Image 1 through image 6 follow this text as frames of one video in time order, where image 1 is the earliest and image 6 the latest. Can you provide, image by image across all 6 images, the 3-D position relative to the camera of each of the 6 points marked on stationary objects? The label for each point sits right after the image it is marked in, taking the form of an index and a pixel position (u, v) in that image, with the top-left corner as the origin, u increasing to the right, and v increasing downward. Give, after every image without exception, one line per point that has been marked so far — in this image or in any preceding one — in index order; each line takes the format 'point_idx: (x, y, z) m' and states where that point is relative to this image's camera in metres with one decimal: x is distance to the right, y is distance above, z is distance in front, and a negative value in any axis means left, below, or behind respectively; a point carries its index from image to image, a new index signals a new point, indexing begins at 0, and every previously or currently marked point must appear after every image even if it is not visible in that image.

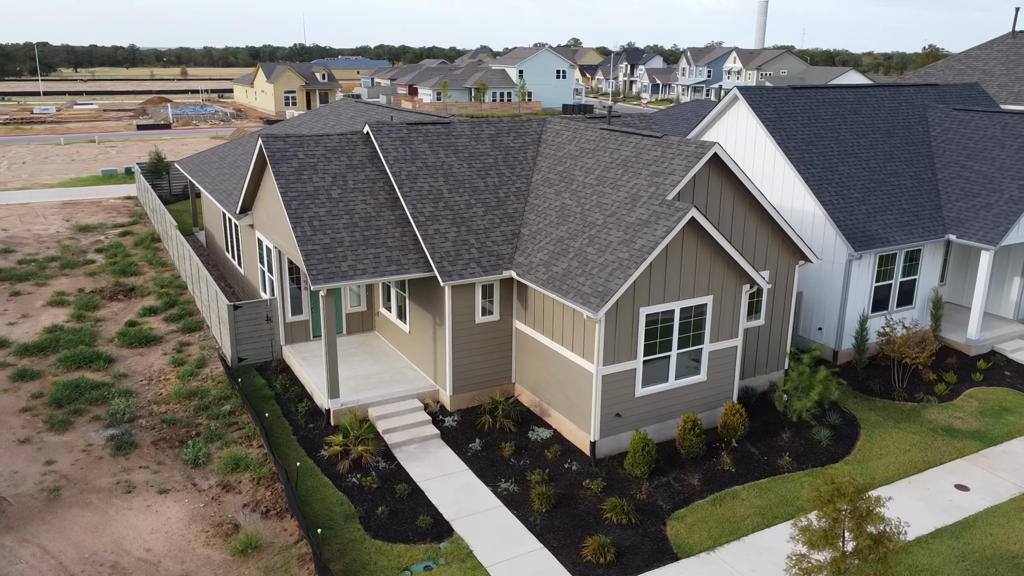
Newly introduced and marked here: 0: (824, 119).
0: (+7.4, +4.0, +18.9) m
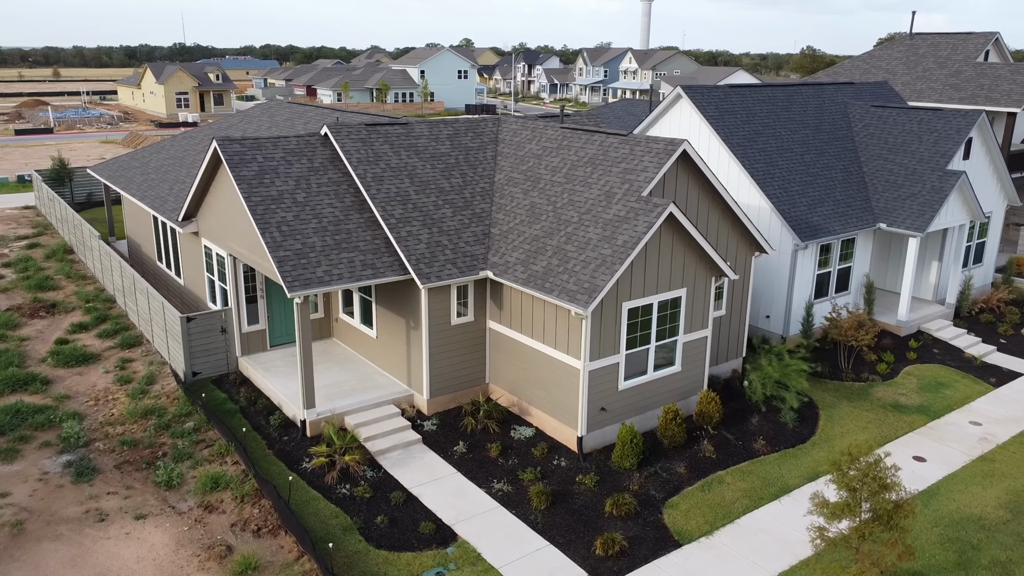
0: (+6.2, +4.2, +19.8) m
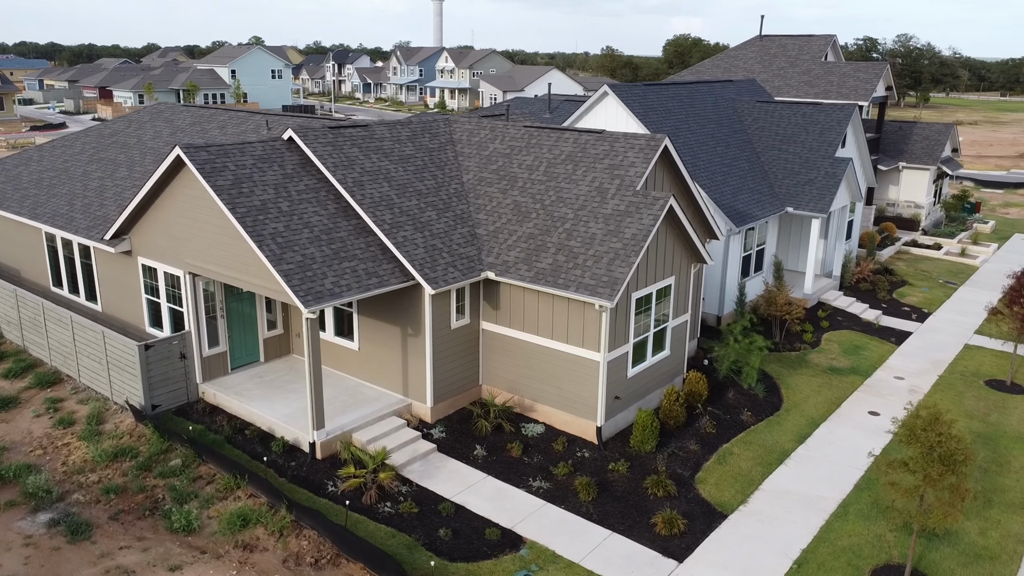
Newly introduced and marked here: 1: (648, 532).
0: (+4.3, +4.6, +21.1) m
1: (+2.0, -3.5, +11.5) m
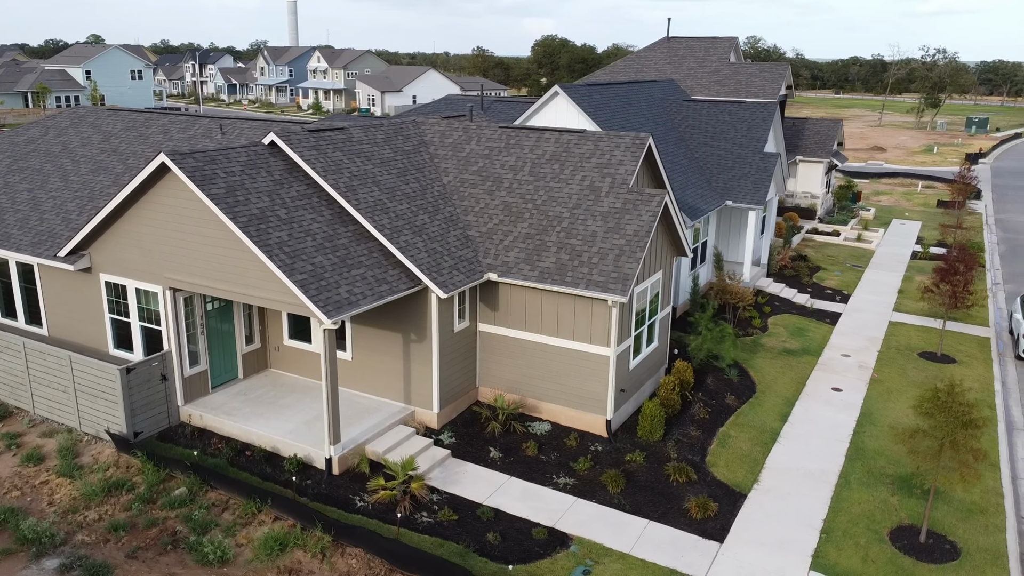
0: (+2.9, +4.8, +21.7) m
1: (+2.5, -3.4, +11.9) m
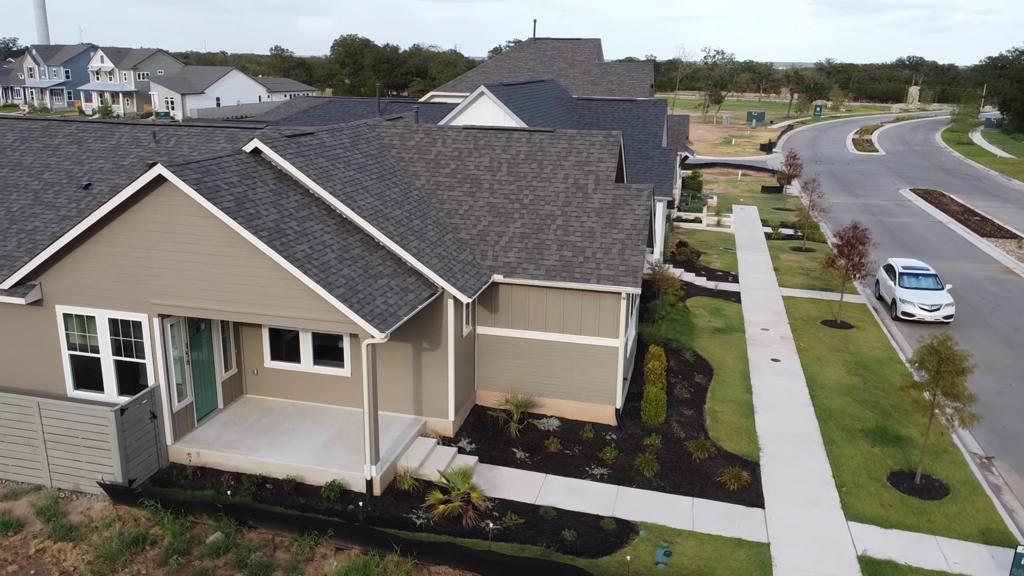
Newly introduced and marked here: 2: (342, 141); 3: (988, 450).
0: (+0.6, +4.9, +22.2) m
1: (+3.3, -3.2, +12.6) m
2: (-3.2, +2.8, +15.0) m
3: (+8.8, -3.0, +14.7) m
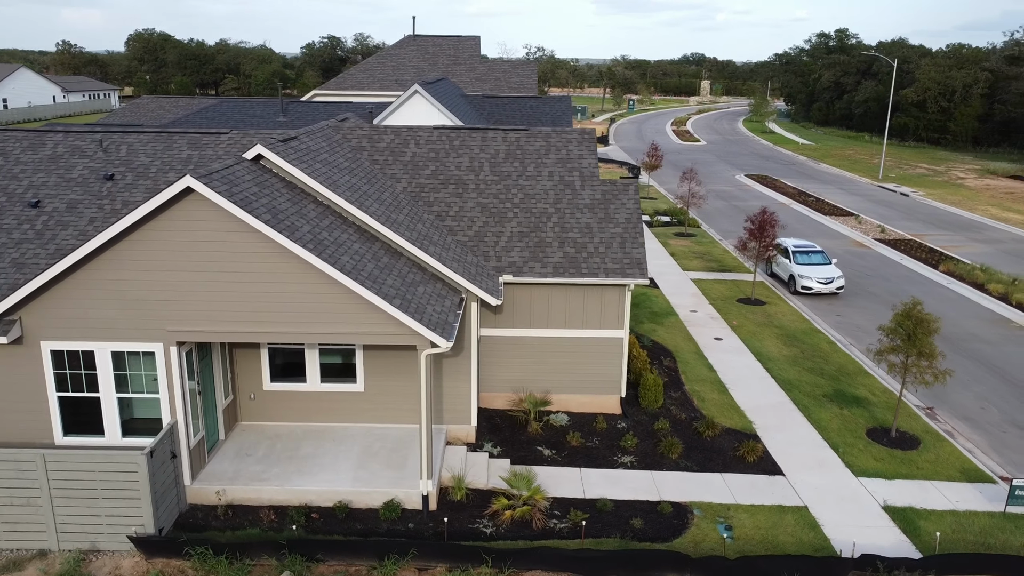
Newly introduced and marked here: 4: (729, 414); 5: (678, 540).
0: (-1.5, +4.9, +22.0) m
1: (+3.9, -3.0, +13.4) m
2: (-3.4, +2.5, +14.1) m
3: (+8.7, -2.4, +16.7) m
4: (+4.2, -2.4, +15.3) m
5: (+2.3, -3.5, +11.2) m
